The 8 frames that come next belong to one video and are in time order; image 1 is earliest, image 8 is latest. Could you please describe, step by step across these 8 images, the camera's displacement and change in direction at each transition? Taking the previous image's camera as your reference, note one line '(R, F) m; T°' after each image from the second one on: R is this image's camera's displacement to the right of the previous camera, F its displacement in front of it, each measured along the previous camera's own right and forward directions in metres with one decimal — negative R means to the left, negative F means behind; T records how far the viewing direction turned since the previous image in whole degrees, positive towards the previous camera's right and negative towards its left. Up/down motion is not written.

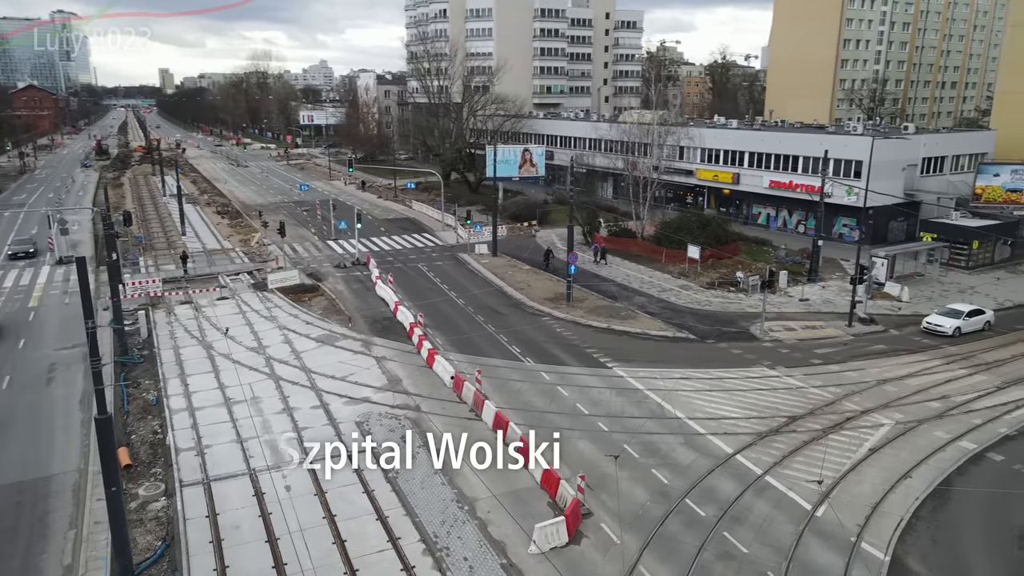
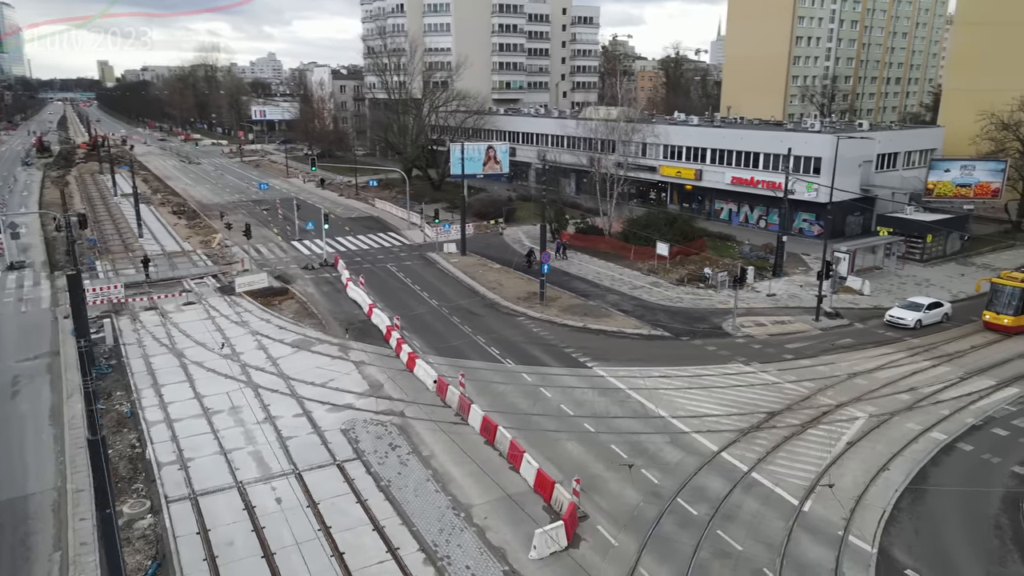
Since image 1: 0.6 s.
(-0.7, 0.0) m; +3°
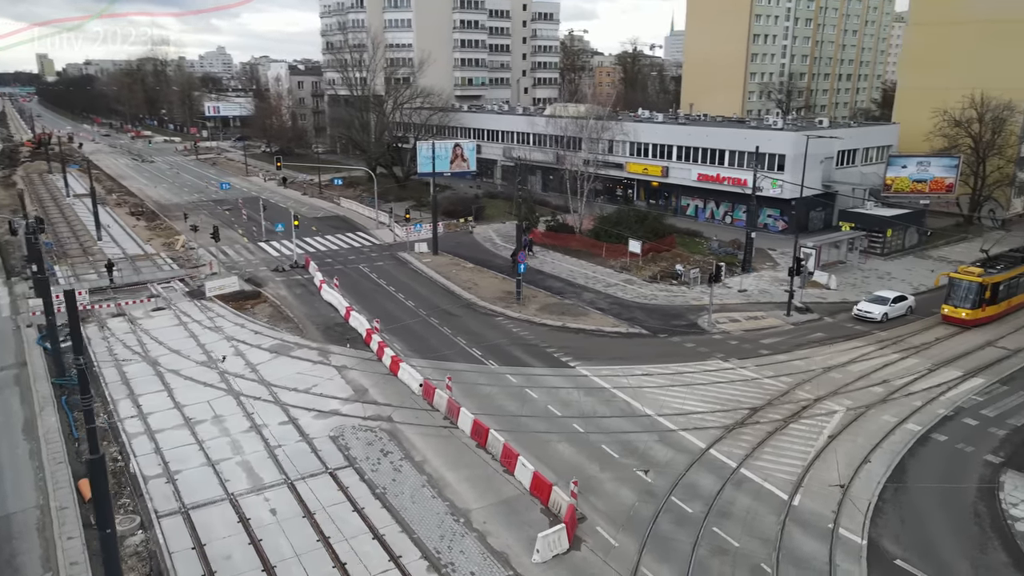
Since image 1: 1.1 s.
(-0.7, 0.0) m; +3°
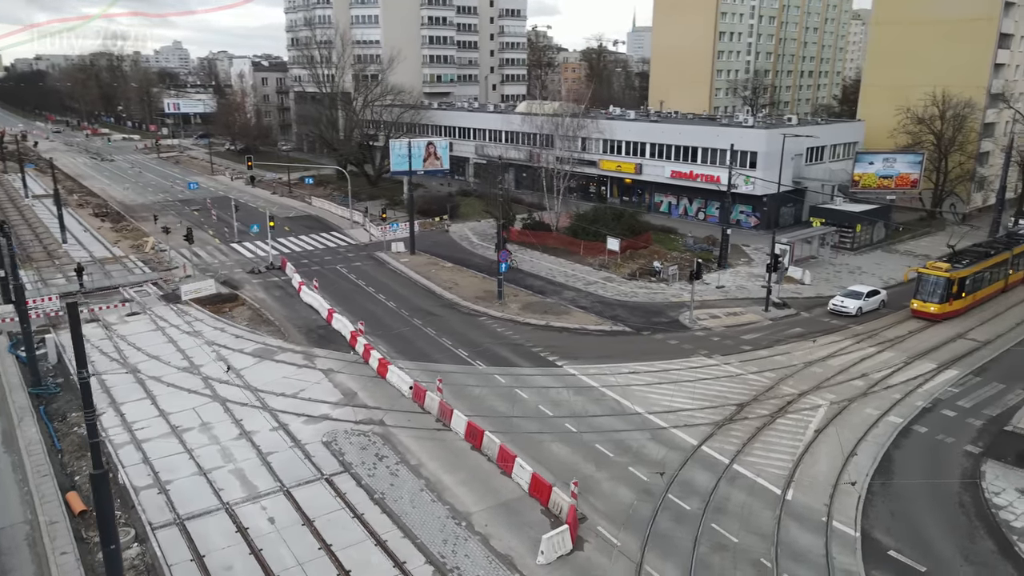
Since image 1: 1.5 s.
(-0.6, 0.0) m; +3°
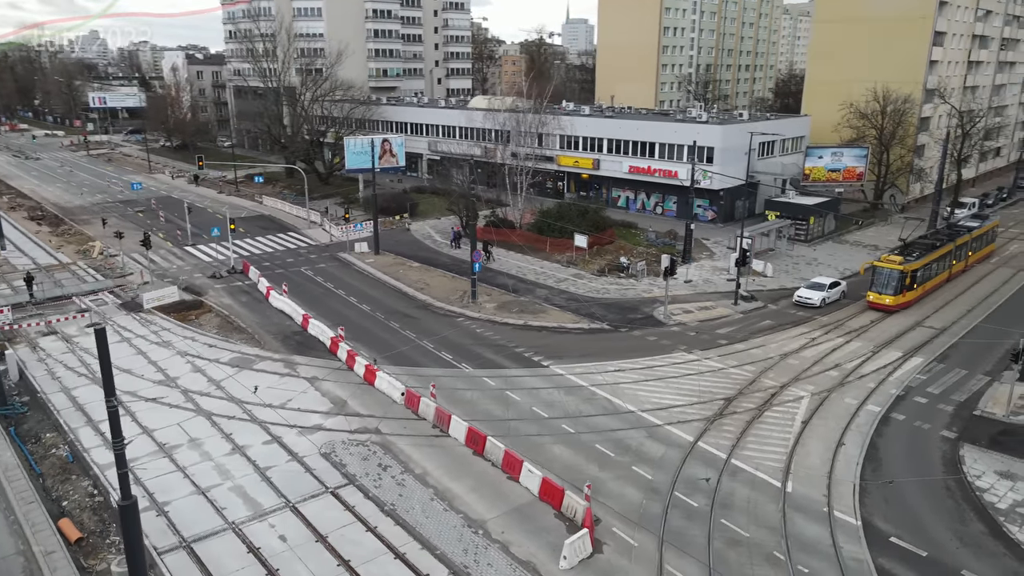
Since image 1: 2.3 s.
(-1.4, +0.1) m; +5°
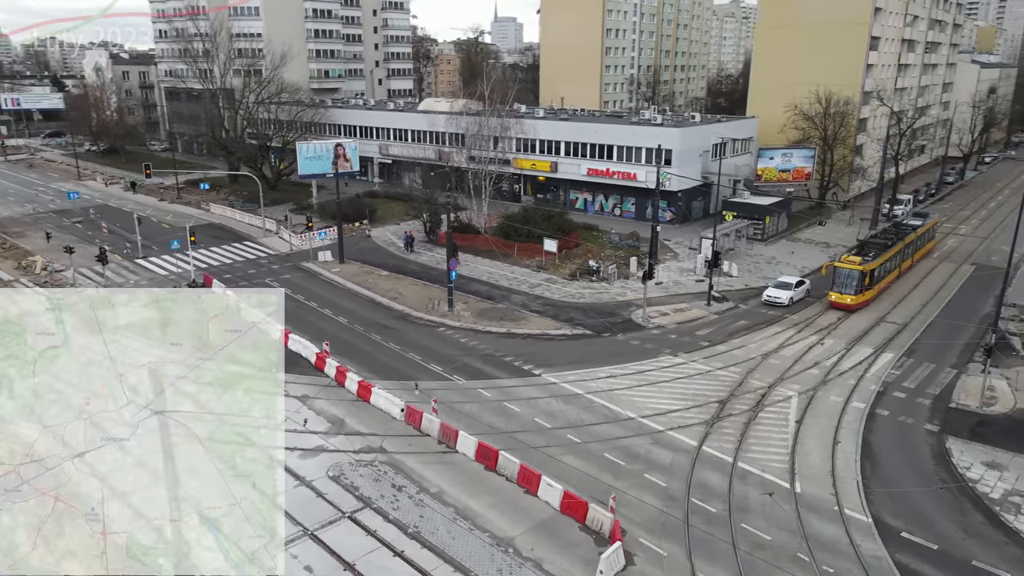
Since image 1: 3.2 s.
(-1.7, +0.1) m; +5°
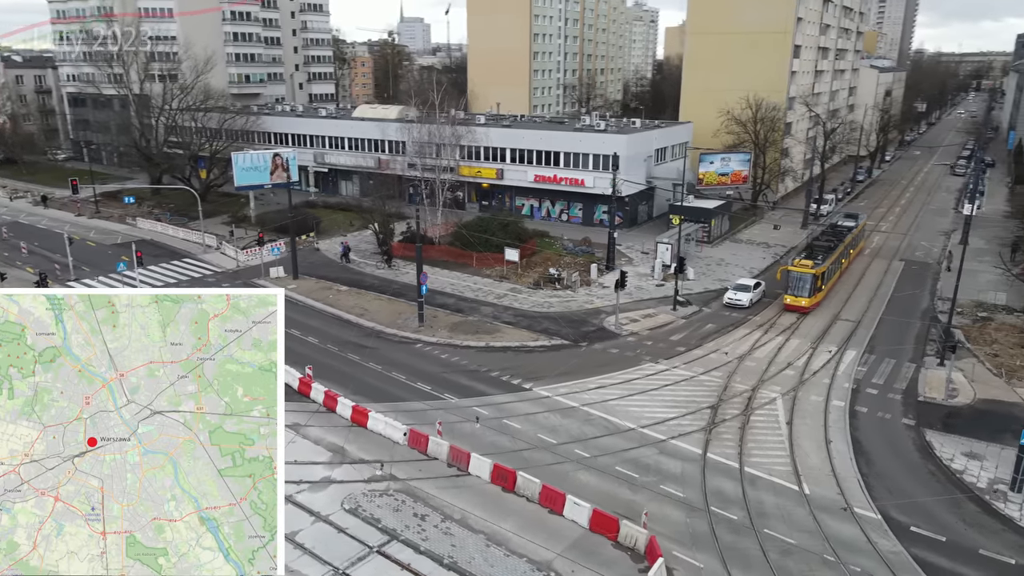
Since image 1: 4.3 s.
(-2.2, +0.2) m; +6°
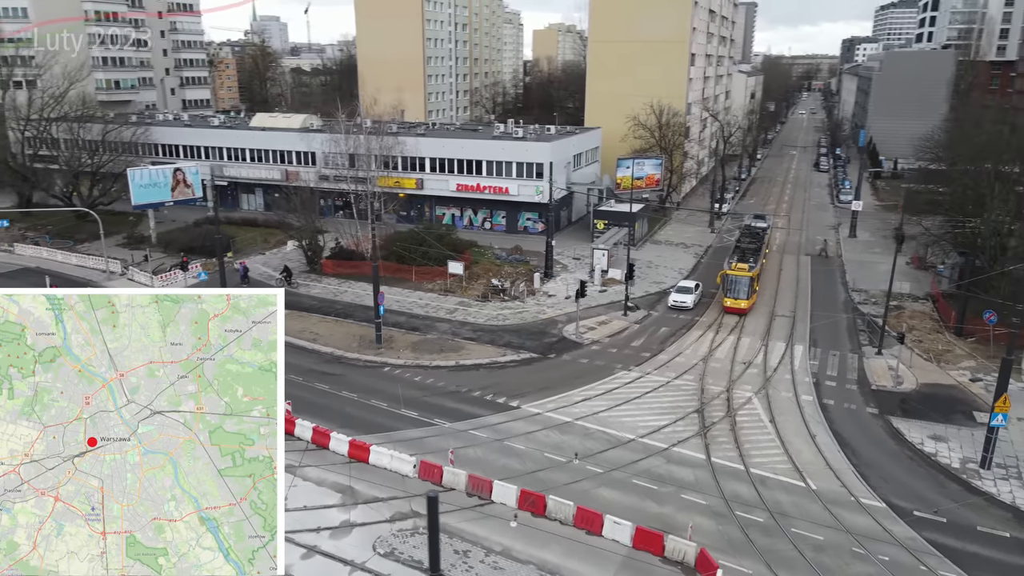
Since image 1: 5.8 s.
(-3.3, +0.4) m; +9°
